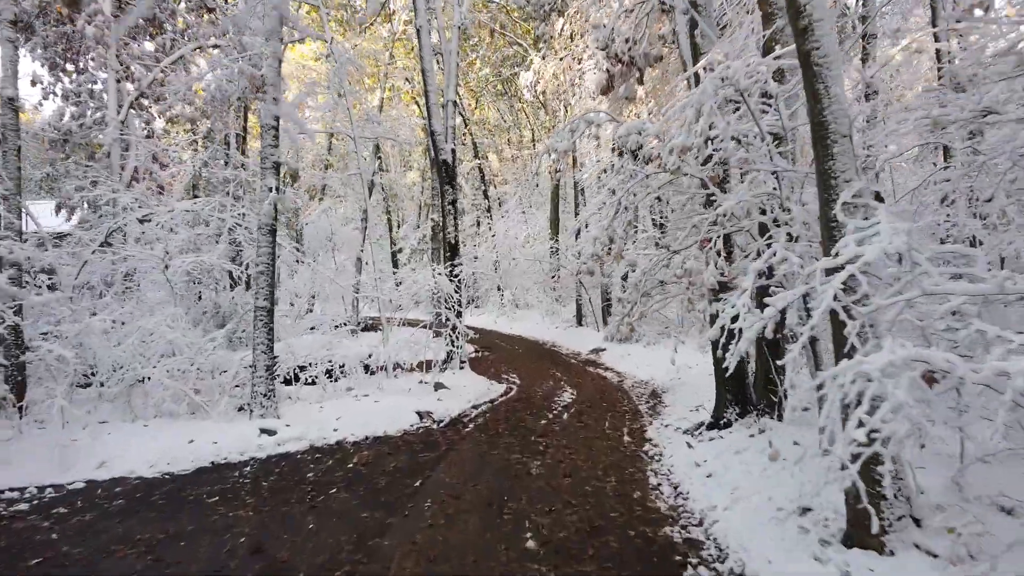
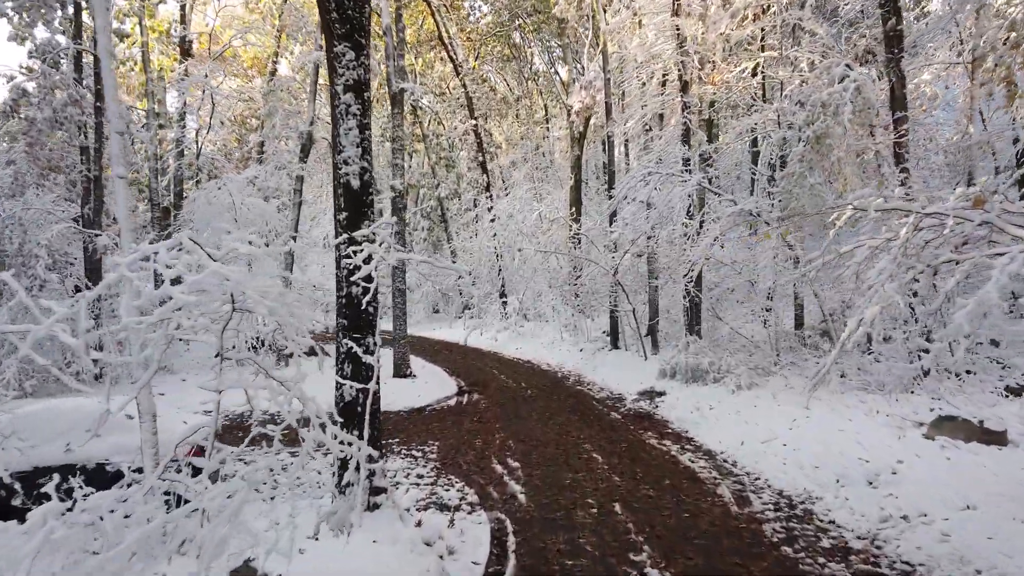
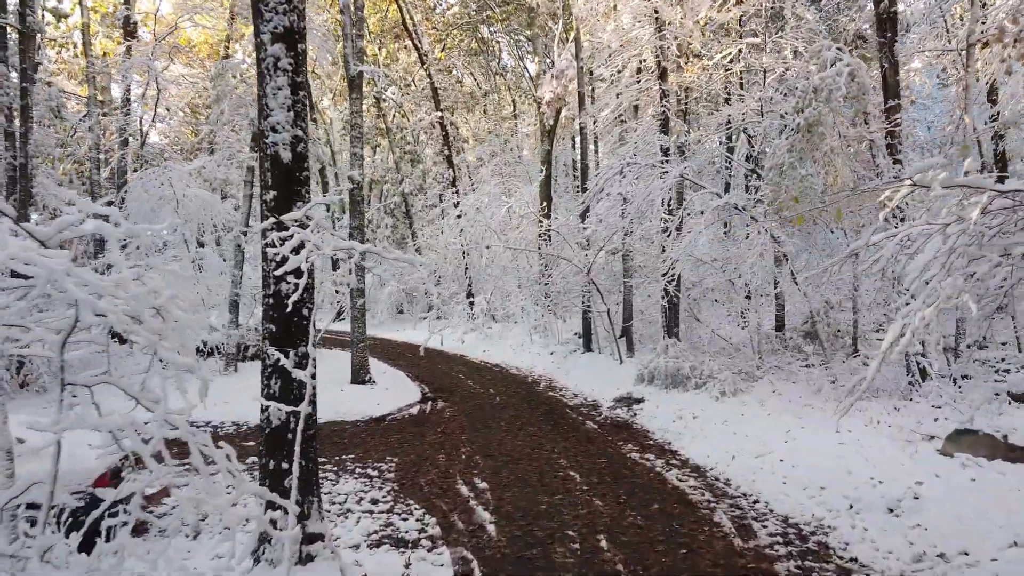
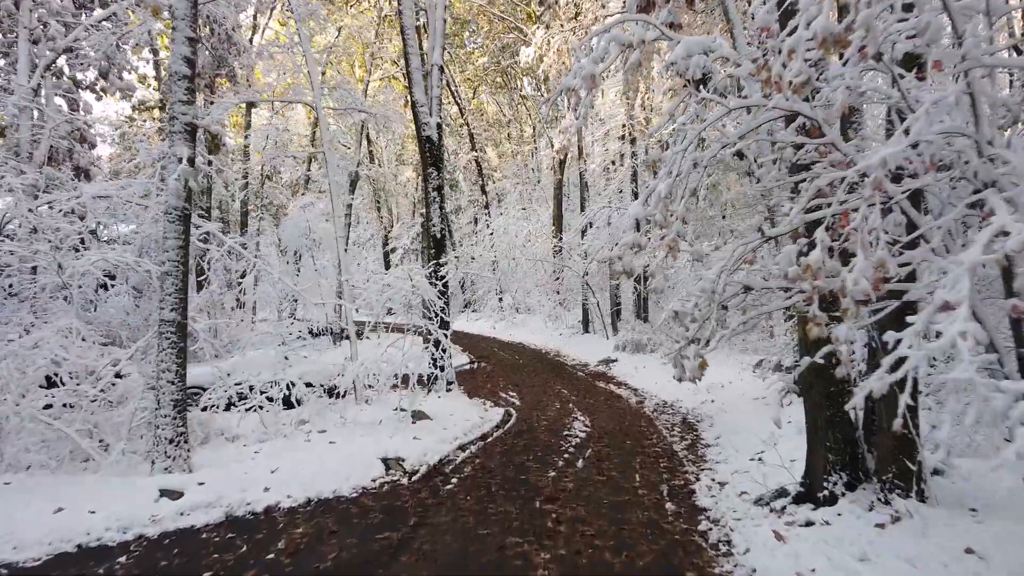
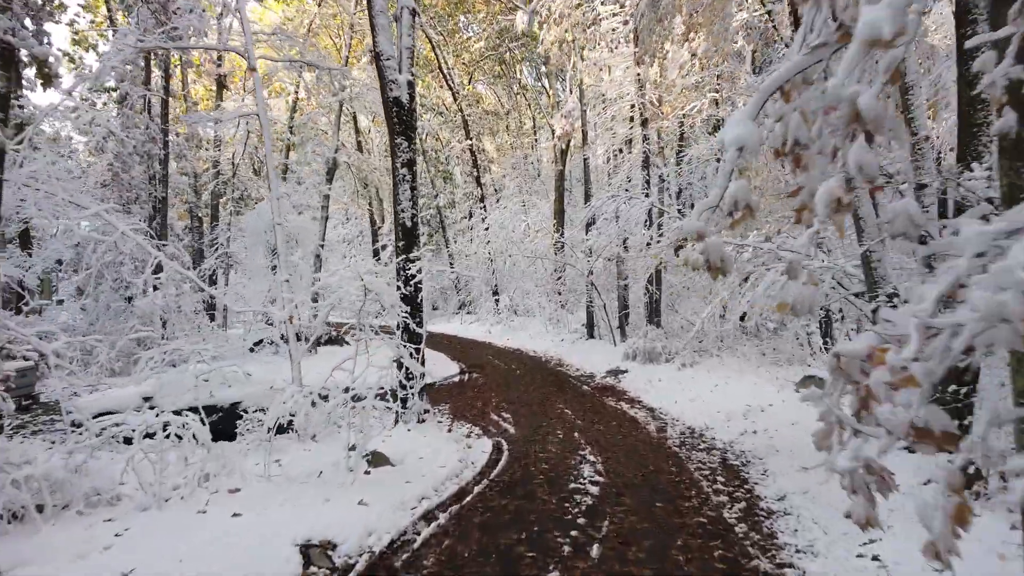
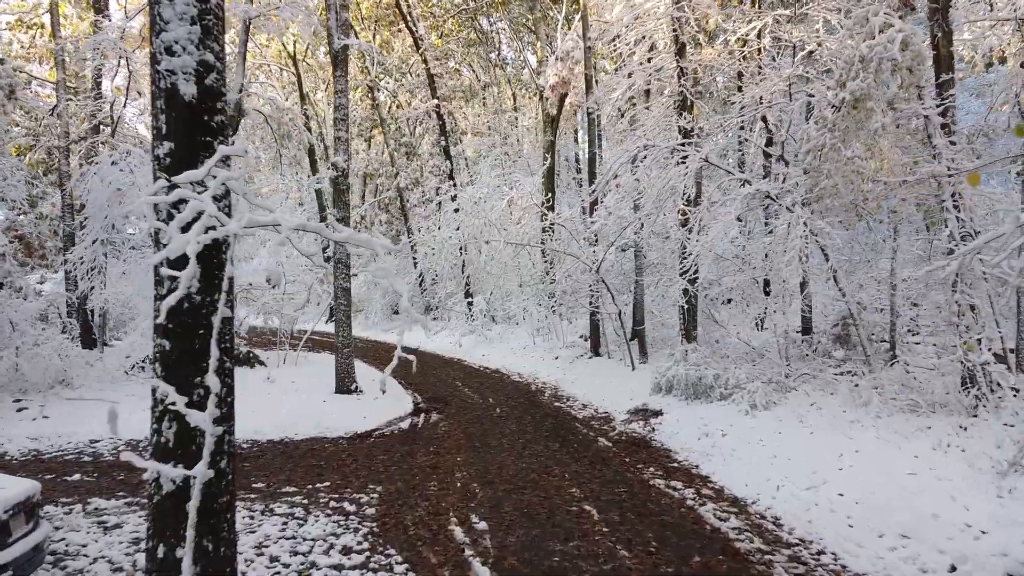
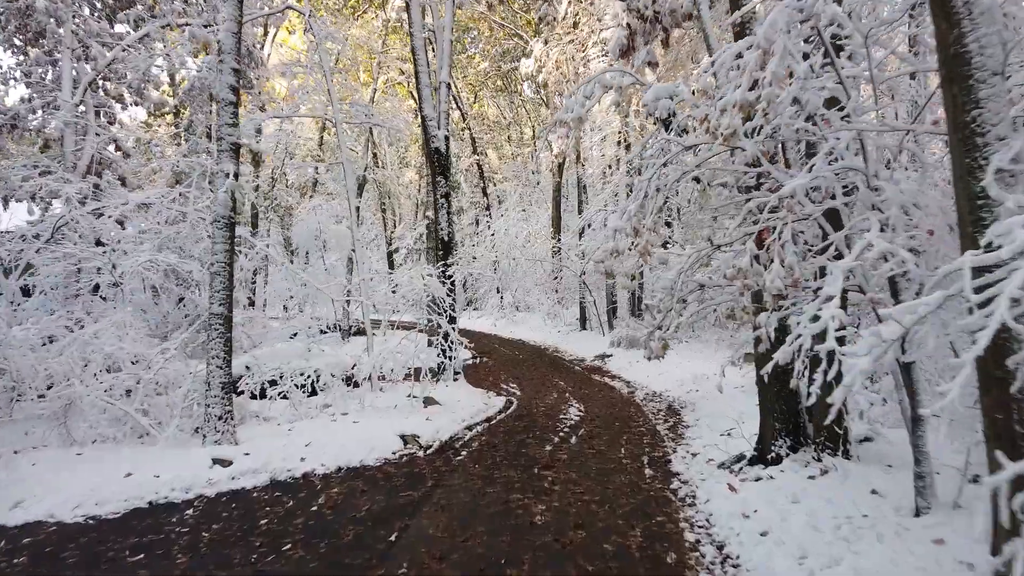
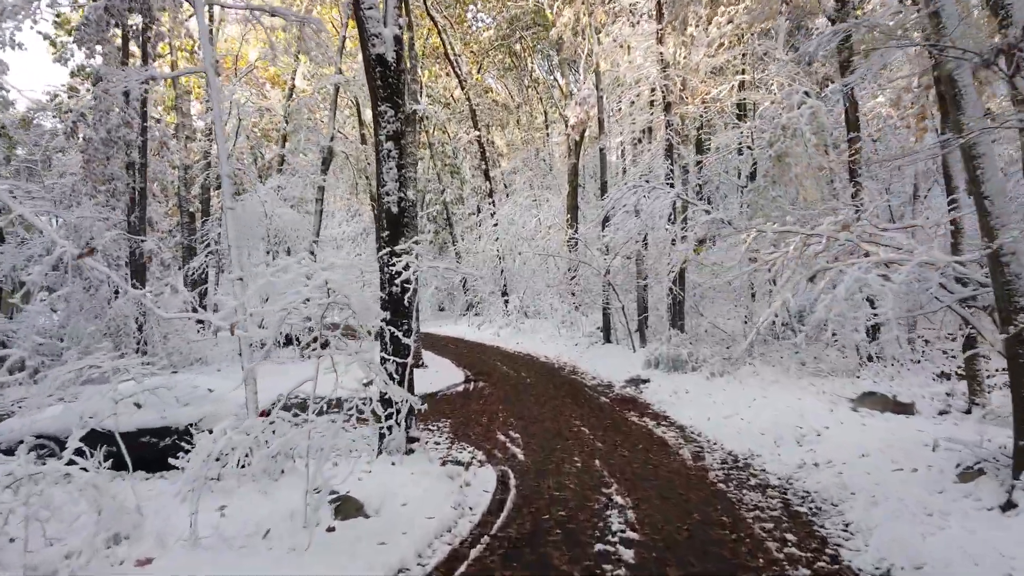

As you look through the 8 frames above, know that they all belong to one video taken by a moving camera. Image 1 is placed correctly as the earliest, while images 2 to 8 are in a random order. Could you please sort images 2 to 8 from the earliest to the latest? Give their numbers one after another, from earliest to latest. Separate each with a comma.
7, 4, 5, 8, 2, 3, 6
